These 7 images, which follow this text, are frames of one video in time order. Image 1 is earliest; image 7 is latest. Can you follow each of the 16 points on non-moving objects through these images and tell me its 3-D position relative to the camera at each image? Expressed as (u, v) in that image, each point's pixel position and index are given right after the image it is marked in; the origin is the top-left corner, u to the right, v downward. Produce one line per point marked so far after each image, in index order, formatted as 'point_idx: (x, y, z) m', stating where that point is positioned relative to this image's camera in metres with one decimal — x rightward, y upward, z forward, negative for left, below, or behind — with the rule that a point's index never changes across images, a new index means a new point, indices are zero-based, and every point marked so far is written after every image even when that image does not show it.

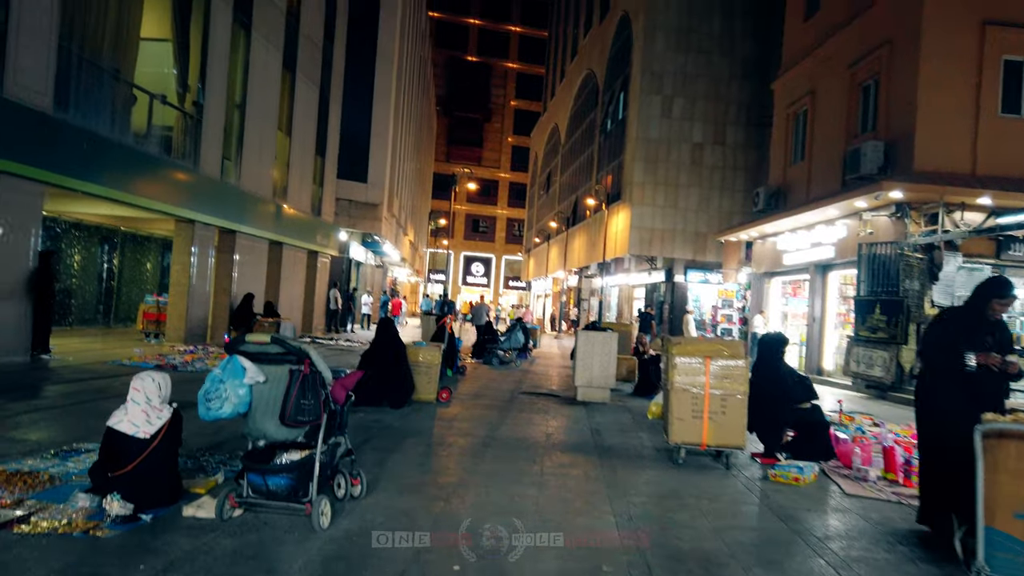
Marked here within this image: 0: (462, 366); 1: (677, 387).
0: (-0.9, -1.5, +14.1) m
1: (+1.4, -0.8, +6.2) m
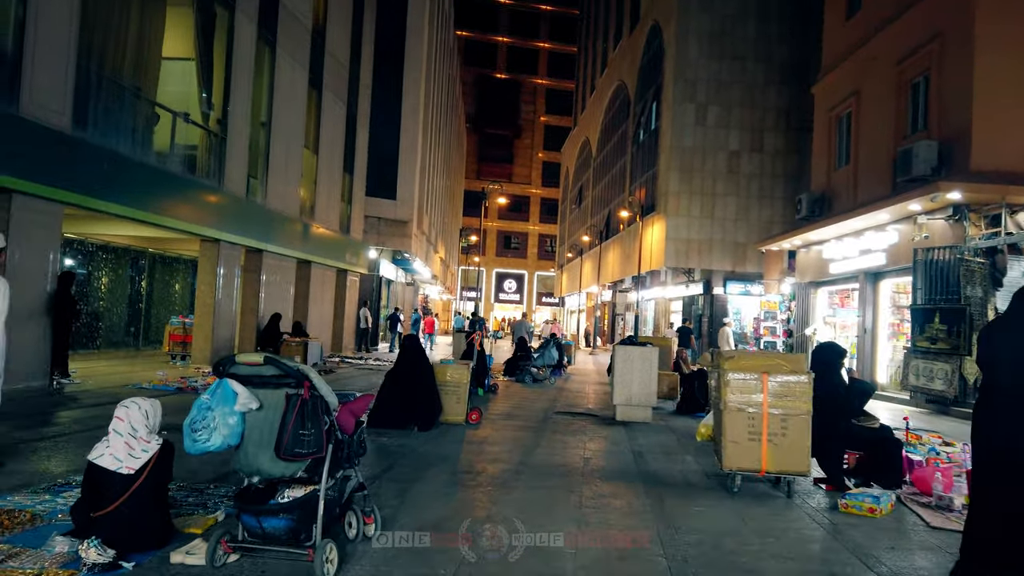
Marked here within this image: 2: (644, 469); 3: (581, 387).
0: (-0.3, -1.7, +13.5) m
1: (+1.6, -0.9, +5.5) m
2: (+1.2, -1.6, +6.6) m
3: (+1.4, -2.0, +15.4) m
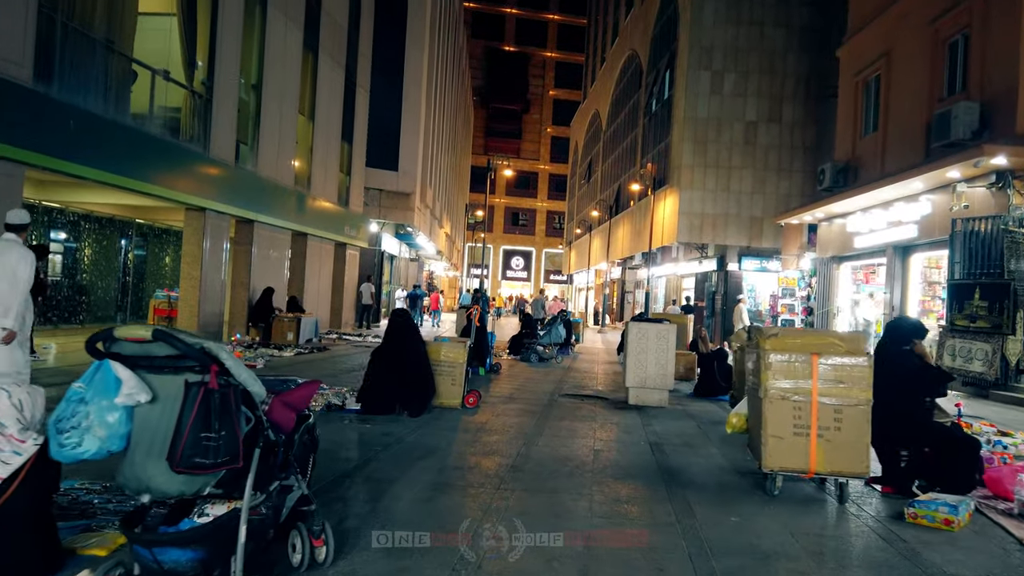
0: (-0.3, -1.3, +12.6) m
1: (+1.6, -0.6, +4.6) m
2: (+1.2, -1.3, +5.7) m
3: (+1.5, -1.5, +14.5) m
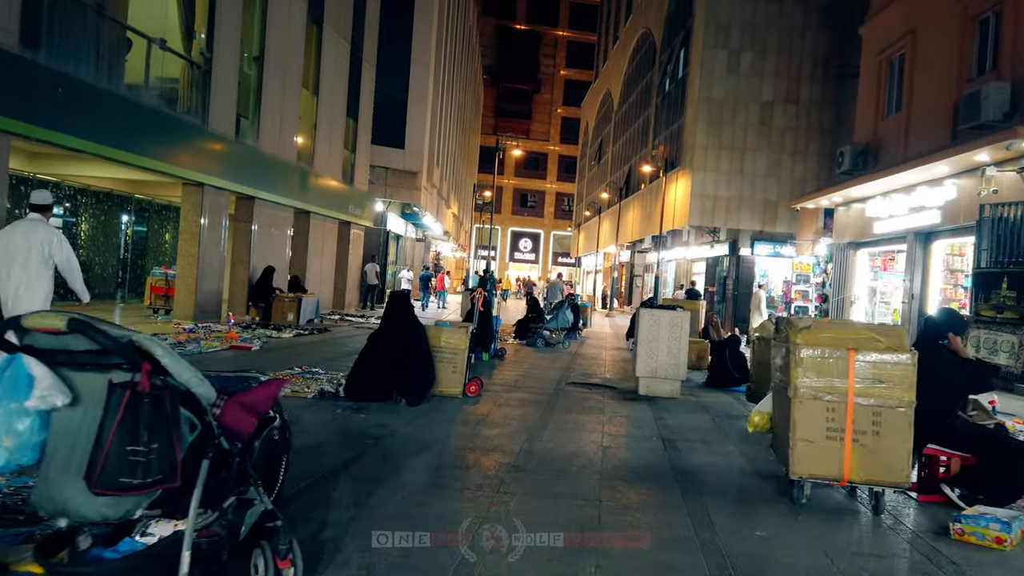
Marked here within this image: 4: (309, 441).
0: (-0.2, -1.0, +12.2) m
1: (+1.6, -0.6, +4.1) m
2: (+1.2, -1.2, +5.3) m
3: (+1.6, -1.2, +14.1) m
4: (-1.4, -1.1, +5.4) m
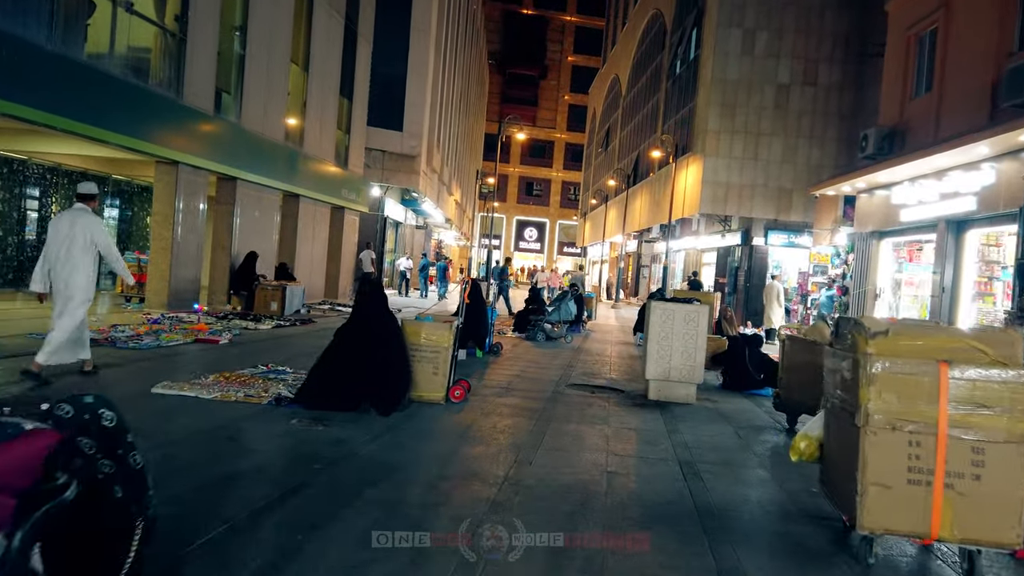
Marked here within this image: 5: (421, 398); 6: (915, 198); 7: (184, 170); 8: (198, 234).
0: (-0.2, -0.8, +11.1) m
1: (+1.5, -0.5, +3.1) m
2: (+1.1, -1.2, +4.2) m
3: (+1.6, -1.0, +13.0) m
4: (-1.5, -1.0, +4.3) m
5: (-0.8, -1.0, +6.6) m
6: (+8.1, +1.8, +15.2) m
7: (-5.7, +2.1, +13.1) m
8: (-5.7, +1.0, +13.8) m
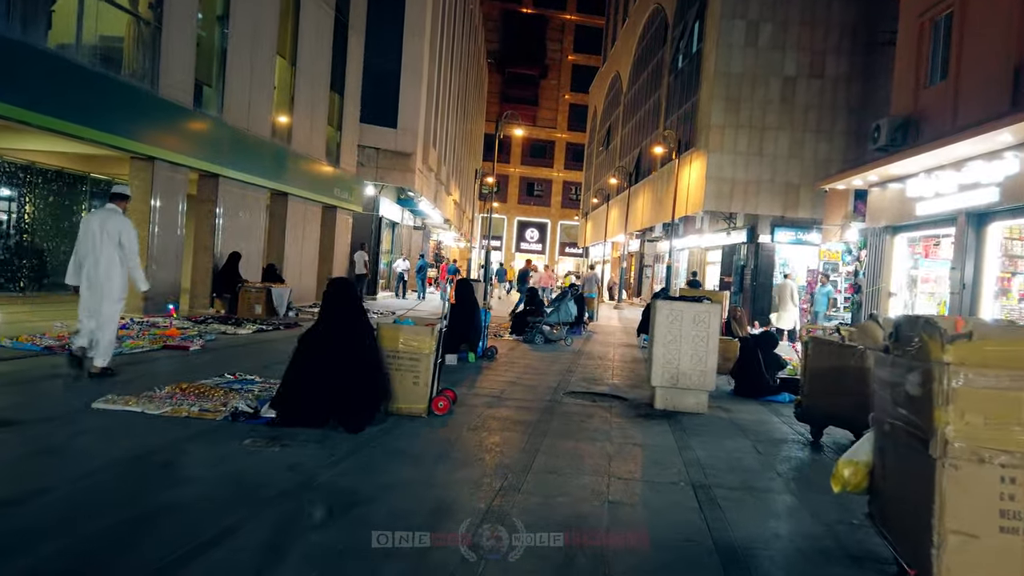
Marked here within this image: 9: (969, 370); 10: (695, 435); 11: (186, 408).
0: (-0.3, -0.8, +10.4) m
1: (+1.4, -0.5, +2.4) m
2: (+1.0, -1.2, +3.5) m
3: (+1.5, -1.0, +12.3) m
4: (-1.6, -1.0, +3.6) m
5: (-0.9, -1.0, +5.9) m
6: (+8.1, +1.9, +14.5) m
7: (-5.8, +2.0, +12.4) m
8: (-5.8, +0.9, +13.1) m
9: (+1.4, -0.2, +2.4) m
10: (+1.4, -1.1, +5.8) m
11: (-2.4, -0.9, +5.5) m
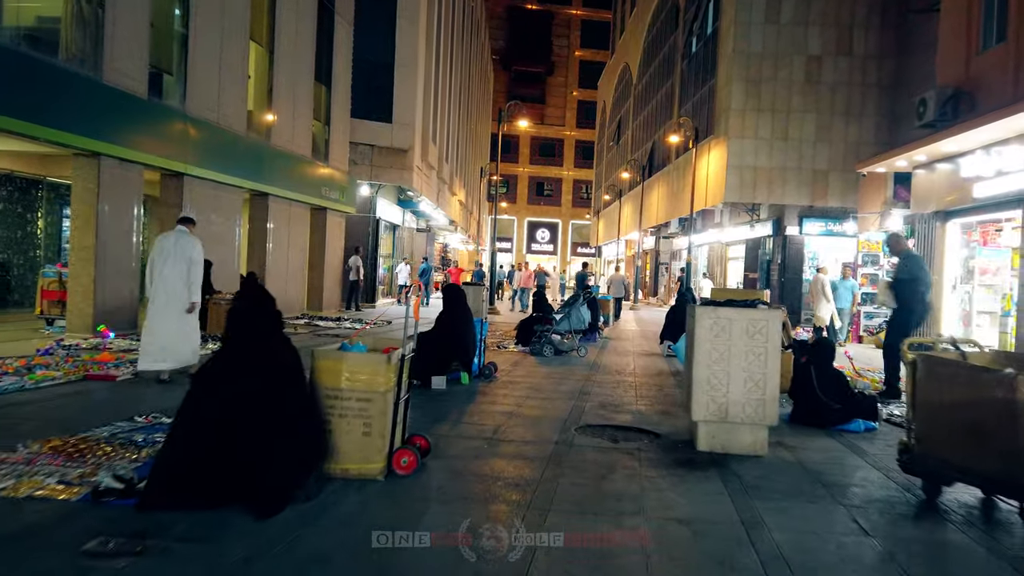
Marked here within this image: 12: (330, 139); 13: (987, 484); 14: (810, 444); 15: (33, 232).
0: (-0.3, -0.9, +8.7) m
1: (+1.3, -0.5, +0.7) m
2: (+0.9, -1.2, +1.8) m
3: (+1.6, -1.1, +10.6) m
4: (-1.7, -1.1, +2.0) m
5: (-0.9, -1.0, +4.2) m
6: (+8.1, +2.0, +12.7) m
7: (-5.8, +1.8, +10.9) m
8: (-5.8, +0.7, +11.5) m
9: (+1.3, -0.3, +0.7) m
10: (+1.3, -1.1, +4.1) m
11: (-2.4, -1.0, +3.9) m
12: (-4.6, +3.8, +19.2) m
13: (+2.4, -1.0, +3.8) m
14: (+2.2, -1.2, +5.6) m
15: (-8.8, +1.0, +13.9) m
